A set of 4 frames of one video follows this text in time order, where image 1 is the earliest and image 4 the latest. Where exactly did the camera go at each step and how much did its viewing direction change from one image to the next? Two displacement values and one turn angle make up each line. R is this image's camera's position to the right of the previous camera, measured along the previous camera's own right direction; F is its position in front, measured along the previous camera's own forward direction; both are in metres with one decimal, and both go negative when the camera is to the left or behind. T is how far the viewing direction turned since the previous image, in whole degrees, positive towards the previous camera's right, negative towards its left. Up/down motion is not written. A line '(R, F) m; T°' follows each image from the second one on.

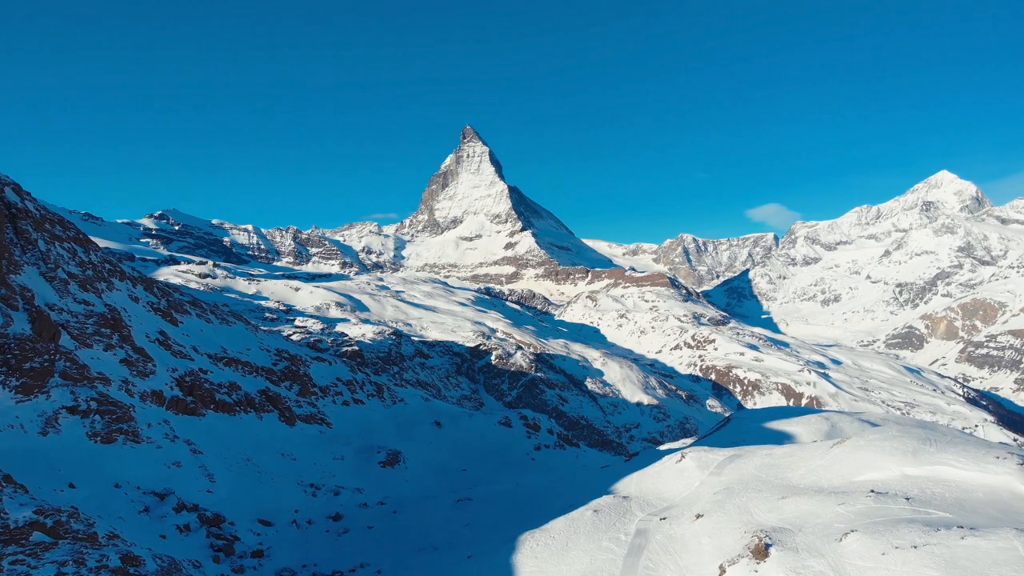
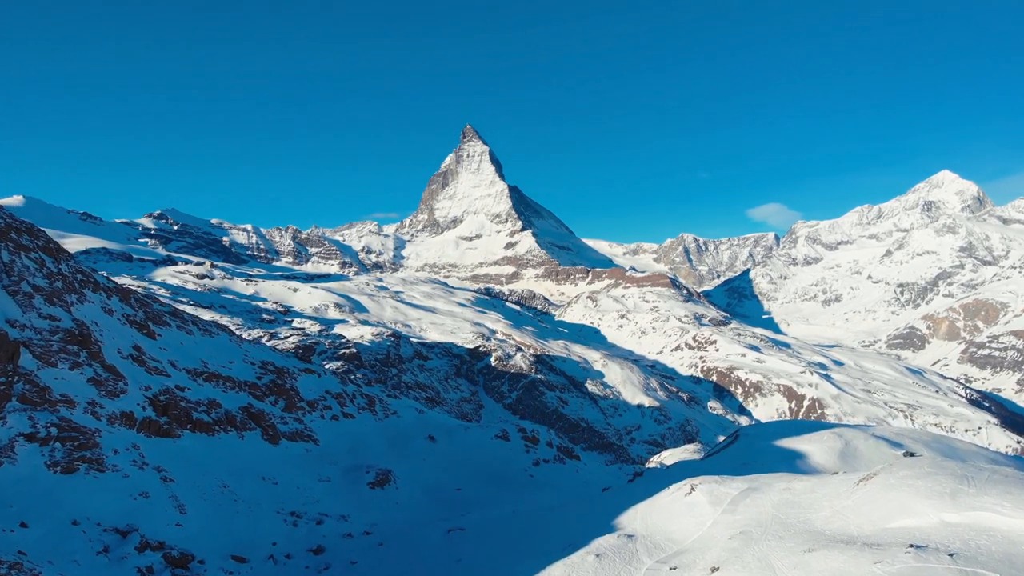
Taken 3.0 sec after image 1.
(+0.4, +3.6) m; 0°
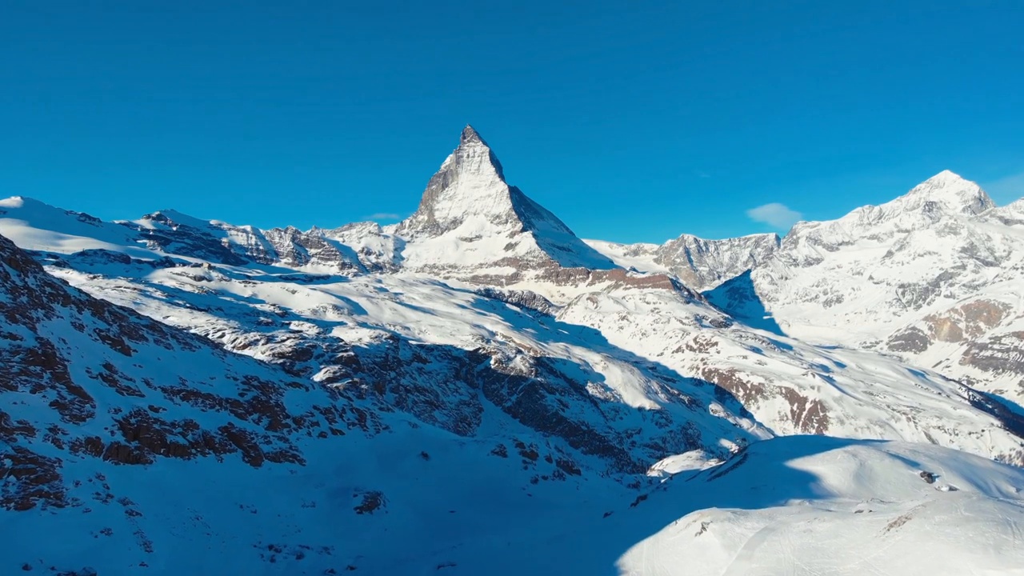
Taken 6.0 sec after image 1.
(+0.5, +3.5) m; 0°
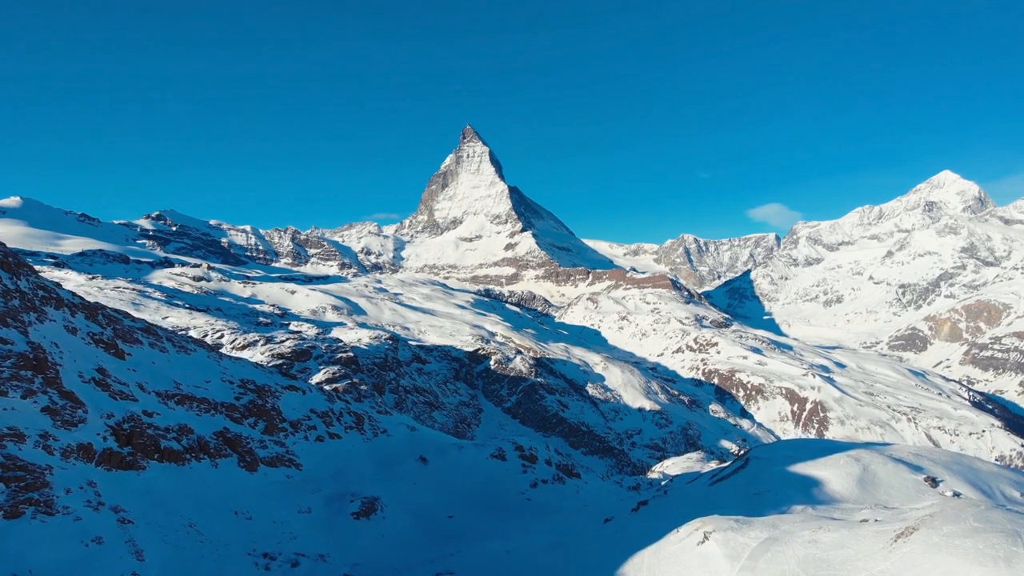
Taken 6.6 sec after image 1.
(+0.1, +0.8) m; 0°
